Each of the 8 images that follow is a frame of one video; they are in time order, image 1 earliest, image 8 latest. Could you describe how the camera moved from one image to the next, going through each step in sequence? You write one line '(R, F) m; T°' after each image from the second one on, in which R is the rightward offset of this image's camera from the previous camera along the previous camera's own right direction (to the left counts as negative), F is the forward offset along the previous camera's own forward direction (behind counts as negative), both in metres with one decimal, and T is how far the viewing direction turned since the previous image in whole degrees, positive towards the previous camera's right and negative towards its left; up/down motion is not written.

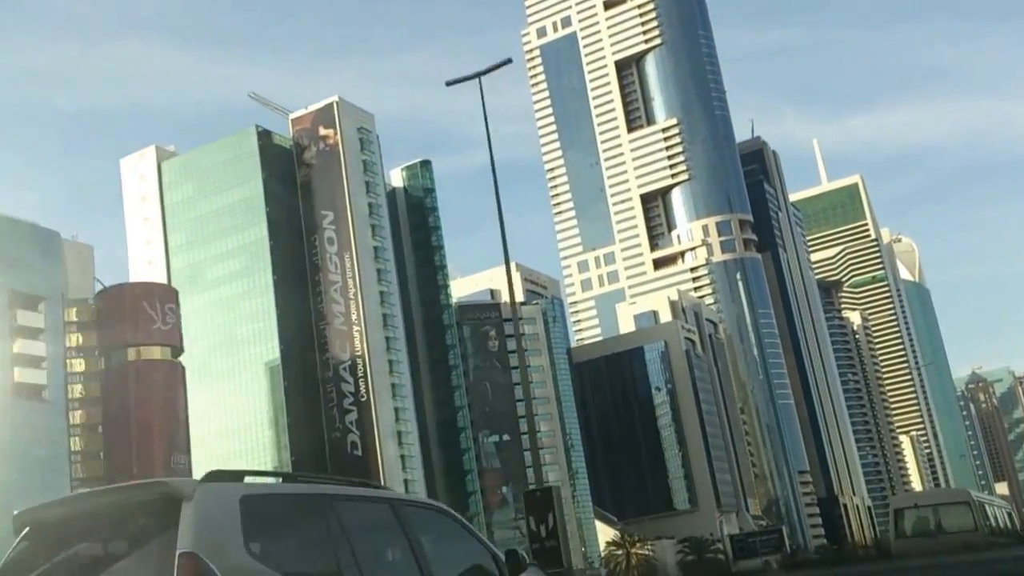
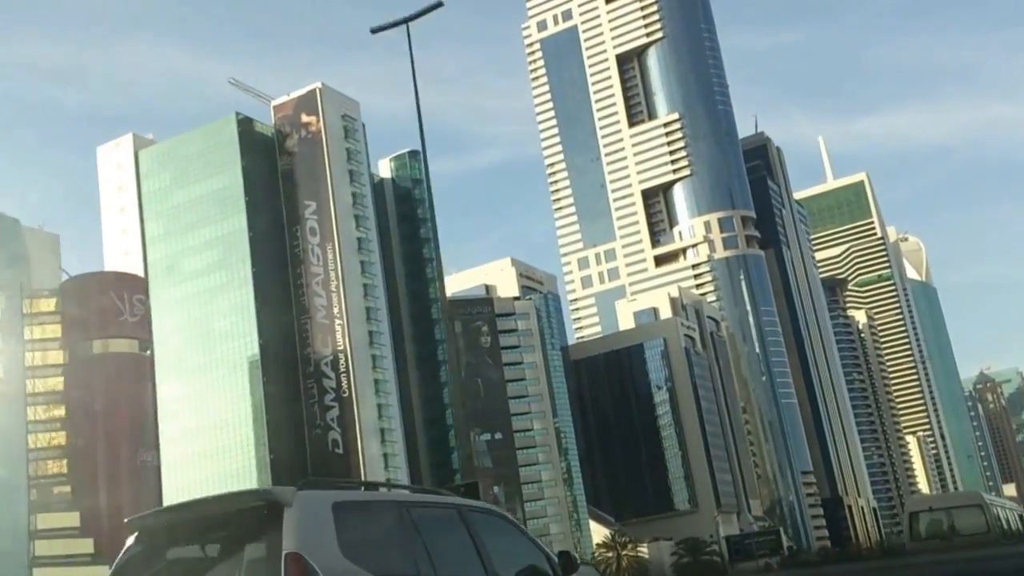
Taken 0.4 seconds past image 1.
(+2.2, +4.0) m; 0°
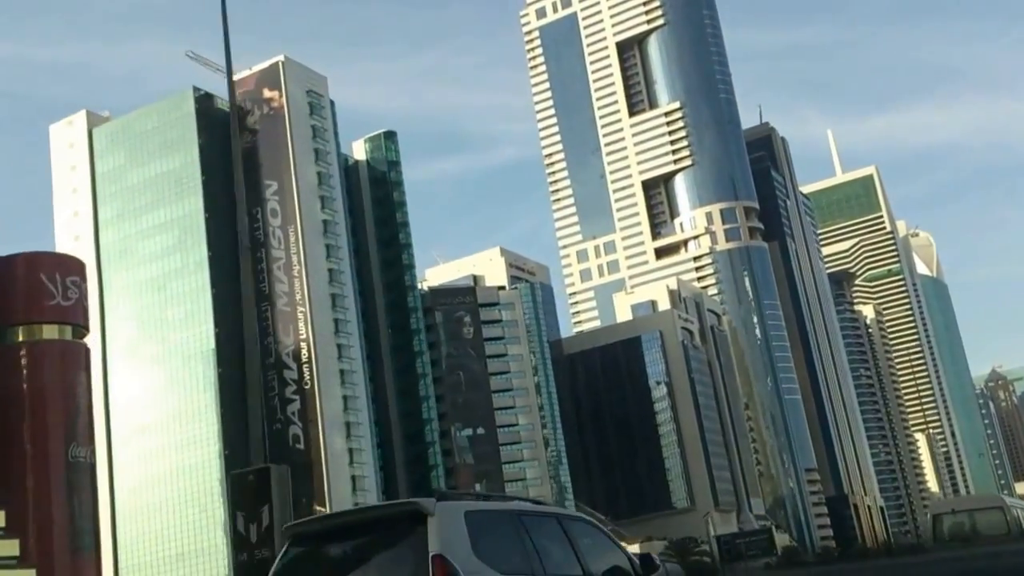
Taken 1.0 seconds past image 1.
(+4.0, +6.8) m; -1°
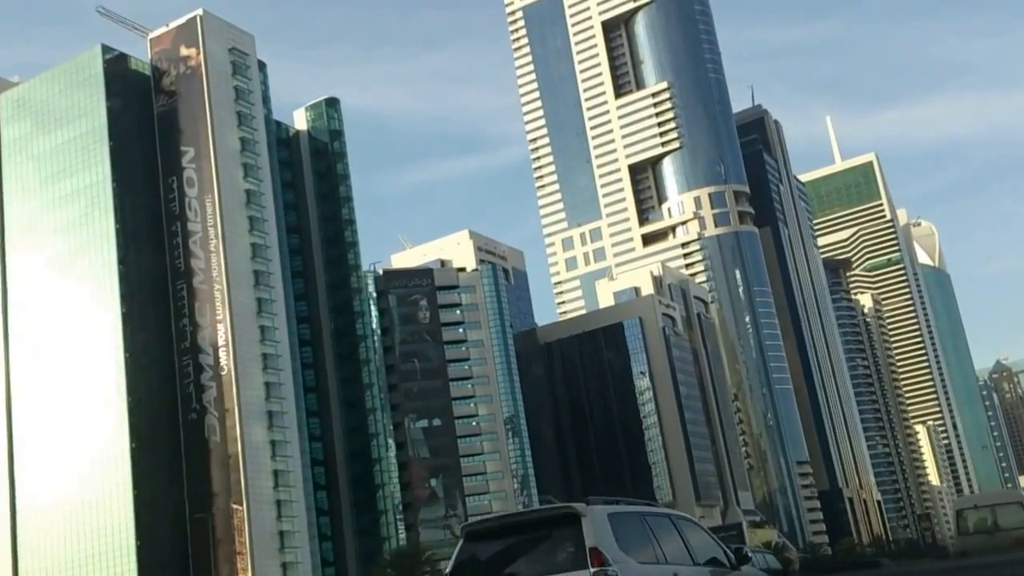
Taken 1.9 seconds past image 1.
(+6.6, +9.6) m; 0°
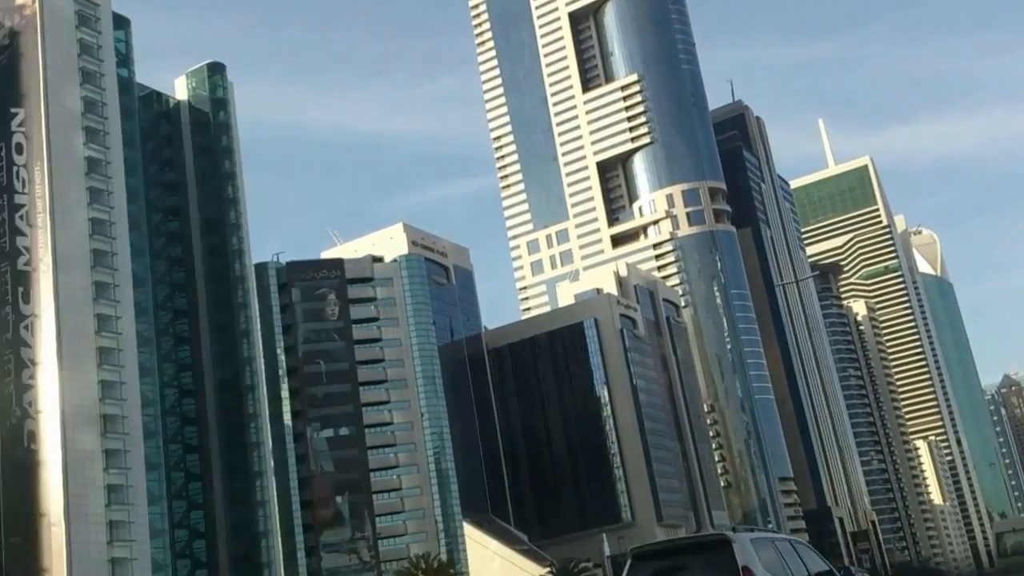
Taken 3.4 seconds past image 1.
(+11.0, +14.6) m; 0°
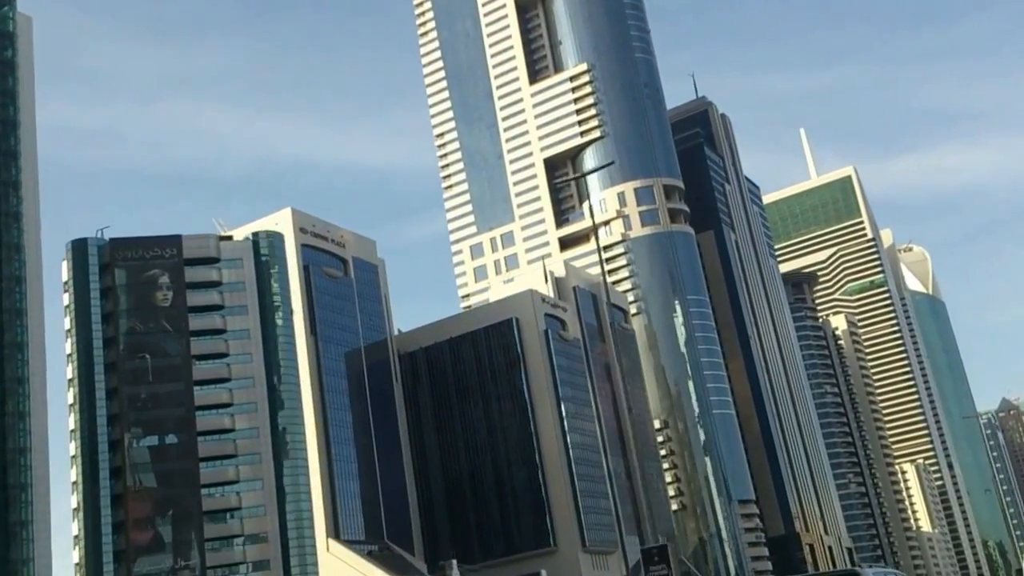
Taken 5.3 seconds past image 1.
(+14.1, +18.9) m; 0°
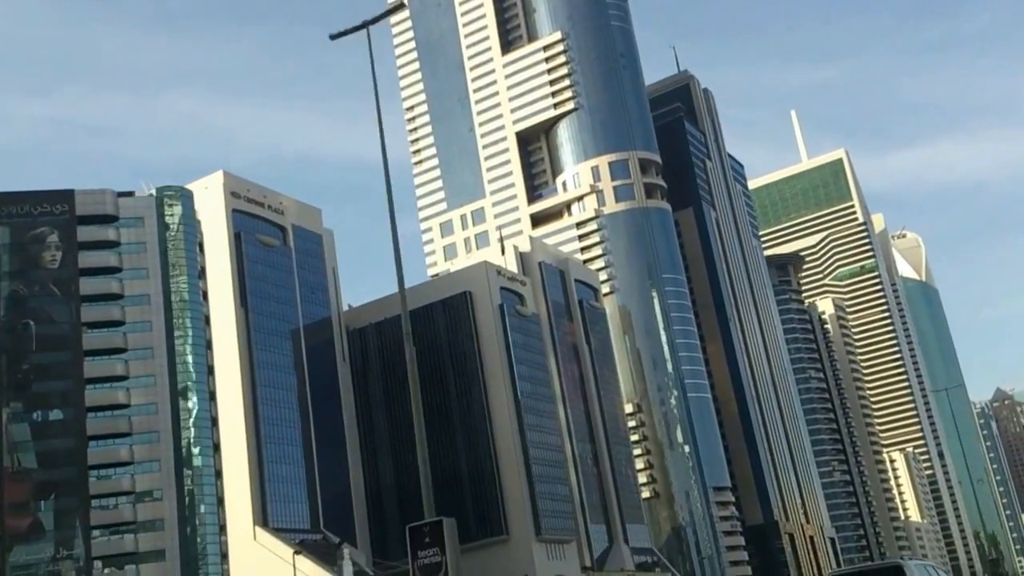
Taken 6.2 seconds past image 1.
(+6.4, +9.6) m; 0°
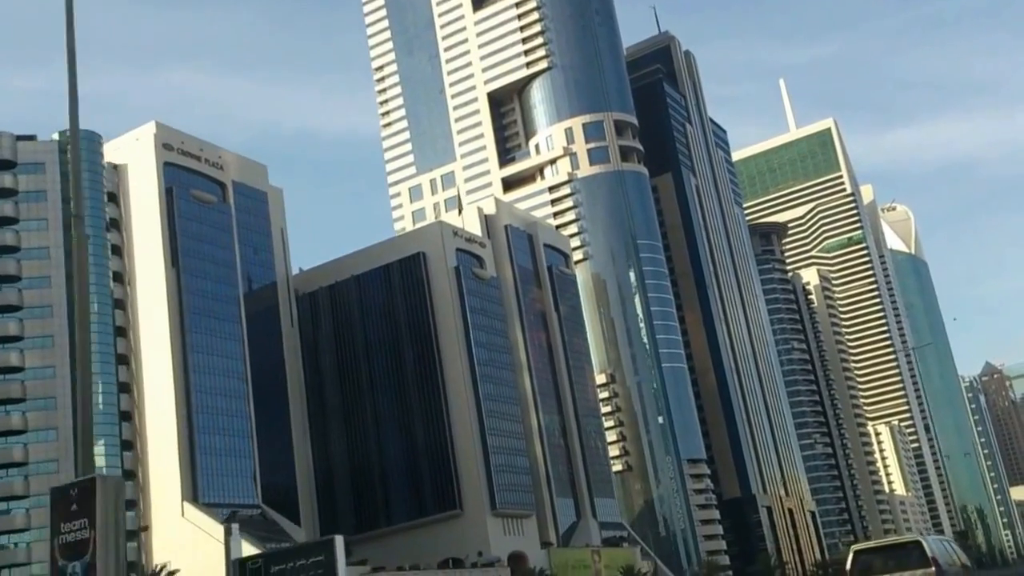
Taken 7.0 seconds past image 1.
(+4.9, +7.7) m; 0°
